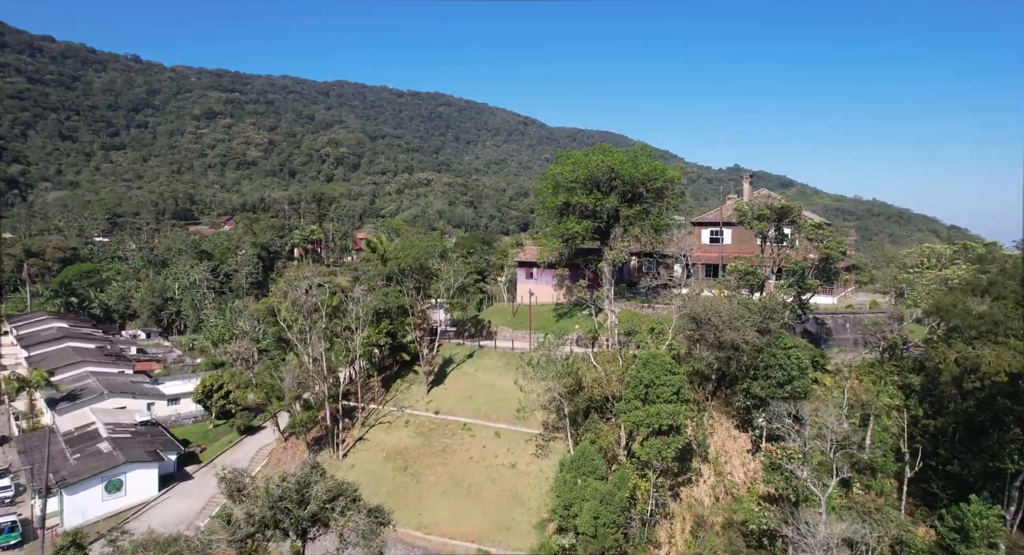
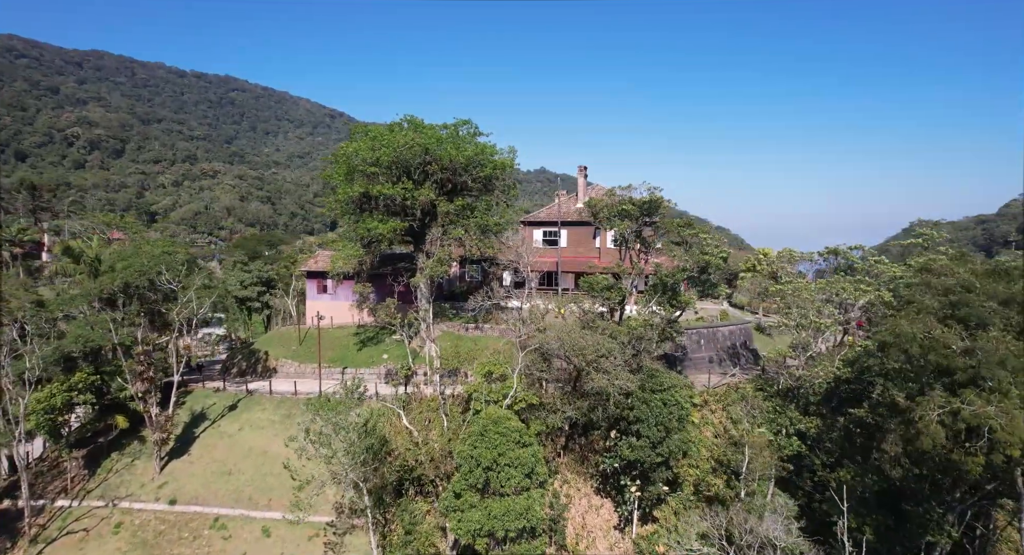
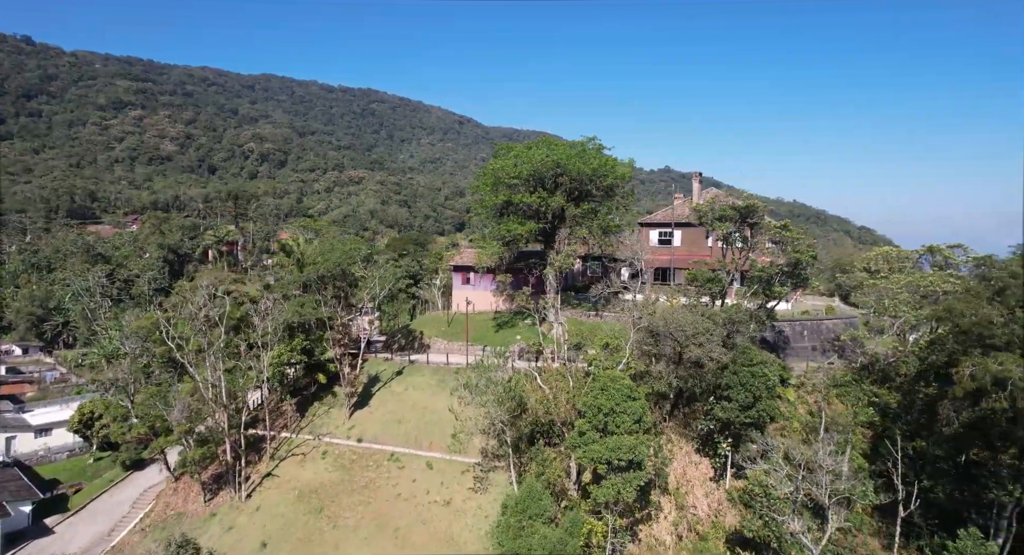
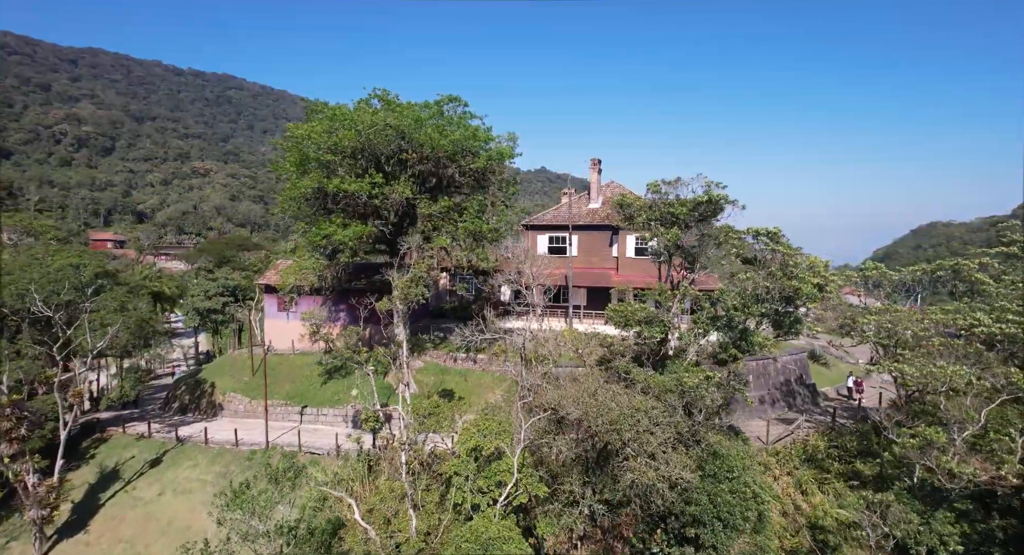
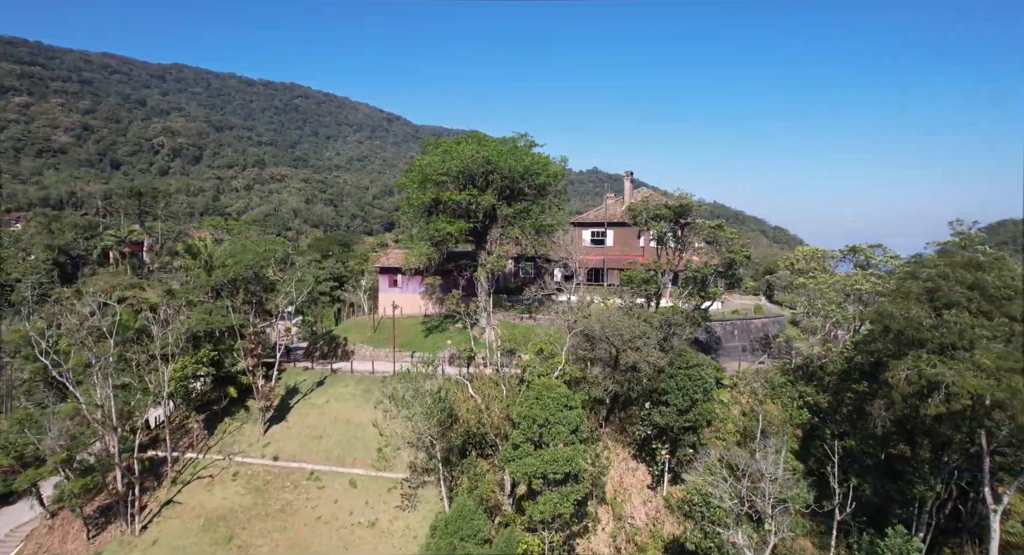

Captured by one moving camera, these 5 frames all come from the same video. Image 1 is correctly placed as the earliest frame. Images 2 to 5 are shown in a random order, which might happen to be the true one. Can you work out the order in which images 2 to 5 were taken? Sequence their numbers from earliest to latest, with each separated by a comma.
3, 5, 2, 4
